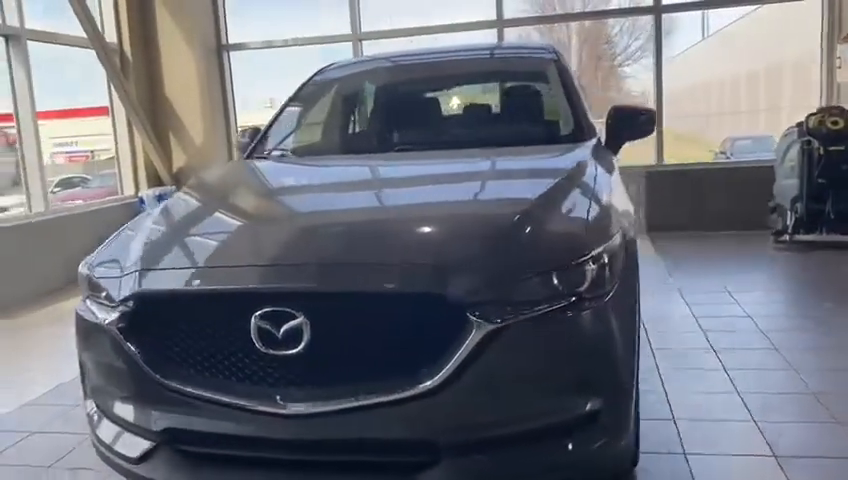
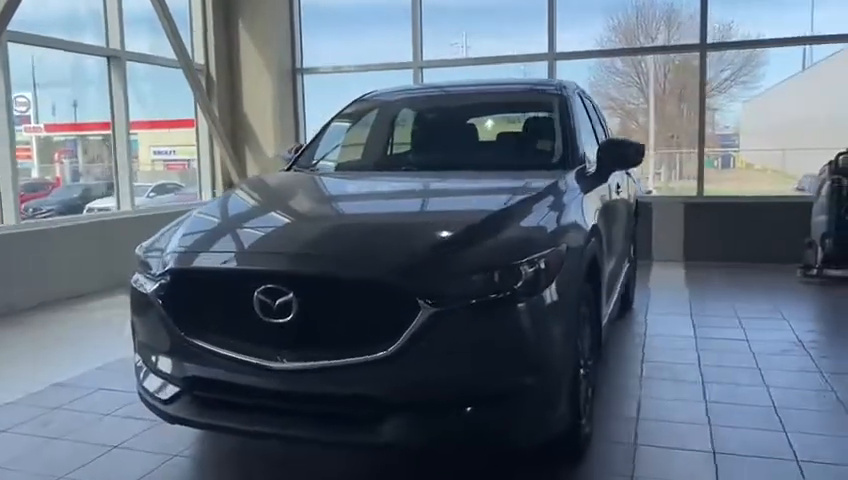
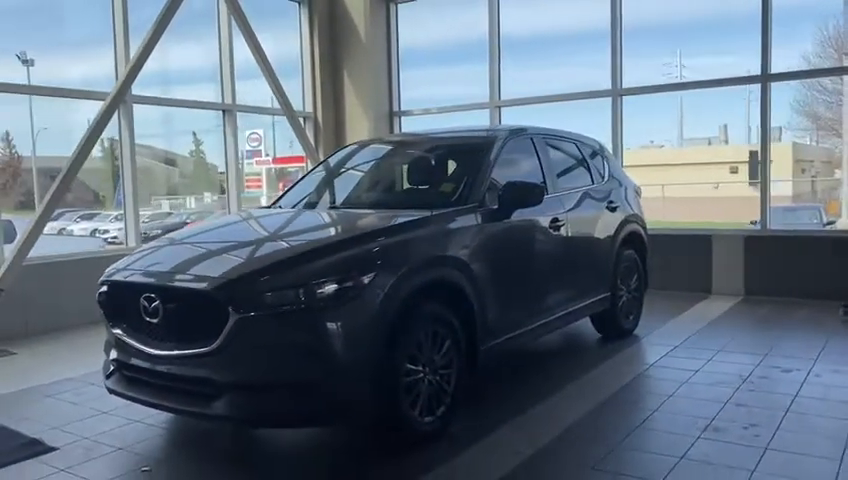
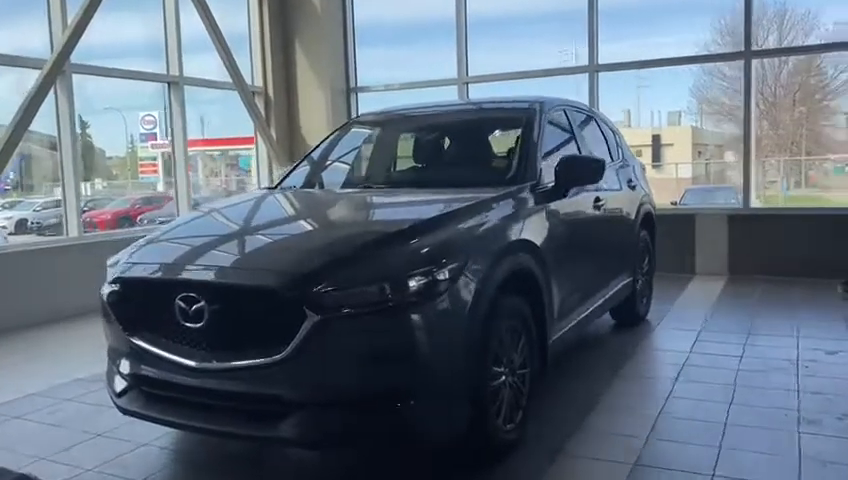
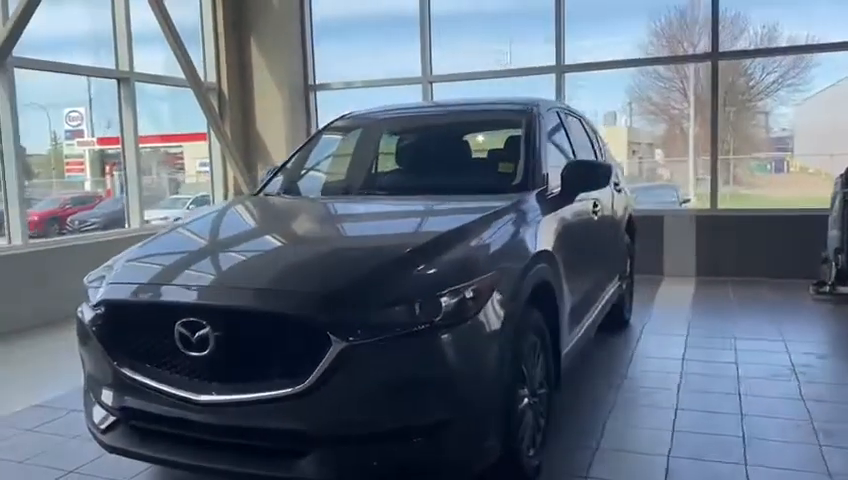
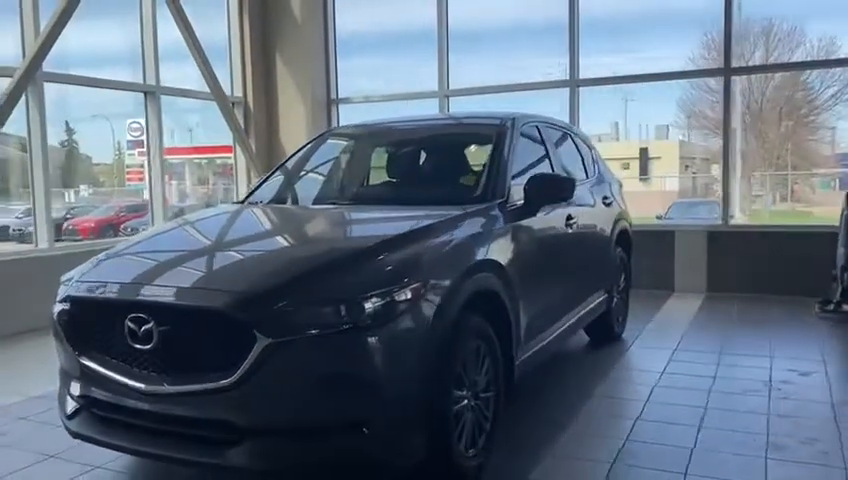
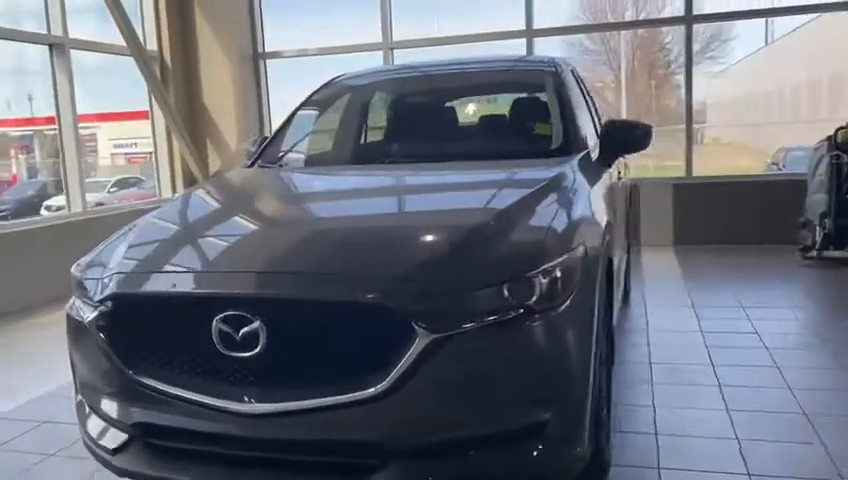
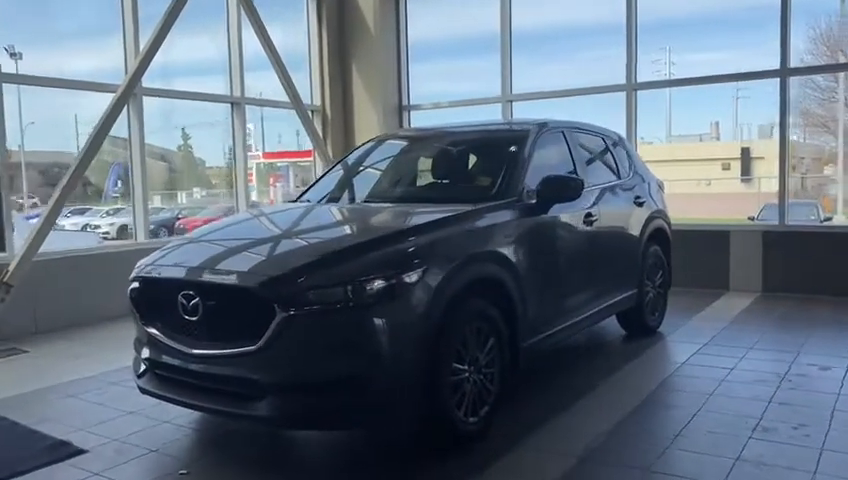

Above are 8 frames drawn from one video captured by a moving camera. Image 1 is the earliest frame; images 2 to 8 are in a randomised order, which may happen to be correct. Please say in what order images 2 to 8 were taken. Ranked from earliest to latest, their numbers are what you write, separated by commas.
7, 5, 6, 3, 8, 4, 2
